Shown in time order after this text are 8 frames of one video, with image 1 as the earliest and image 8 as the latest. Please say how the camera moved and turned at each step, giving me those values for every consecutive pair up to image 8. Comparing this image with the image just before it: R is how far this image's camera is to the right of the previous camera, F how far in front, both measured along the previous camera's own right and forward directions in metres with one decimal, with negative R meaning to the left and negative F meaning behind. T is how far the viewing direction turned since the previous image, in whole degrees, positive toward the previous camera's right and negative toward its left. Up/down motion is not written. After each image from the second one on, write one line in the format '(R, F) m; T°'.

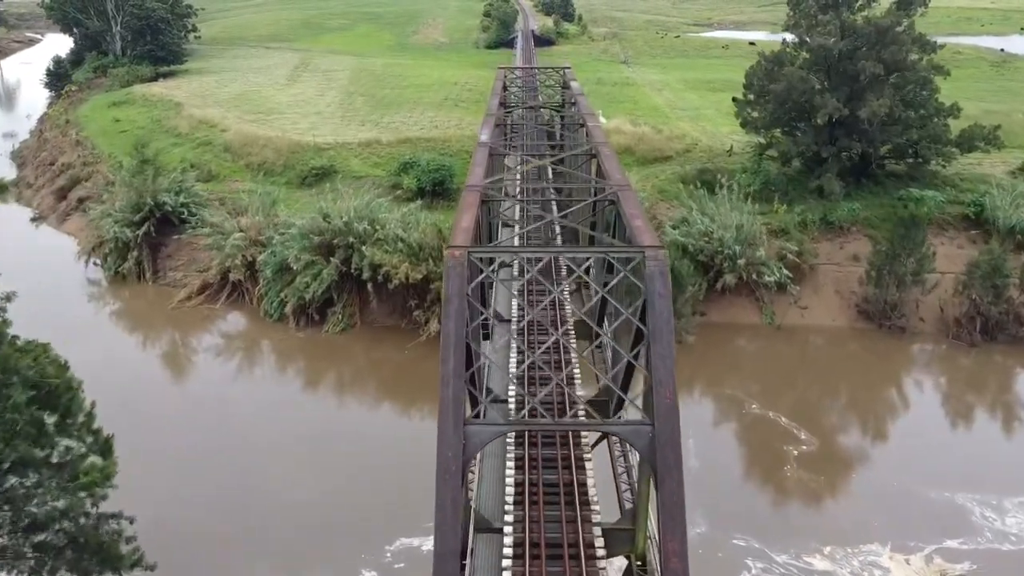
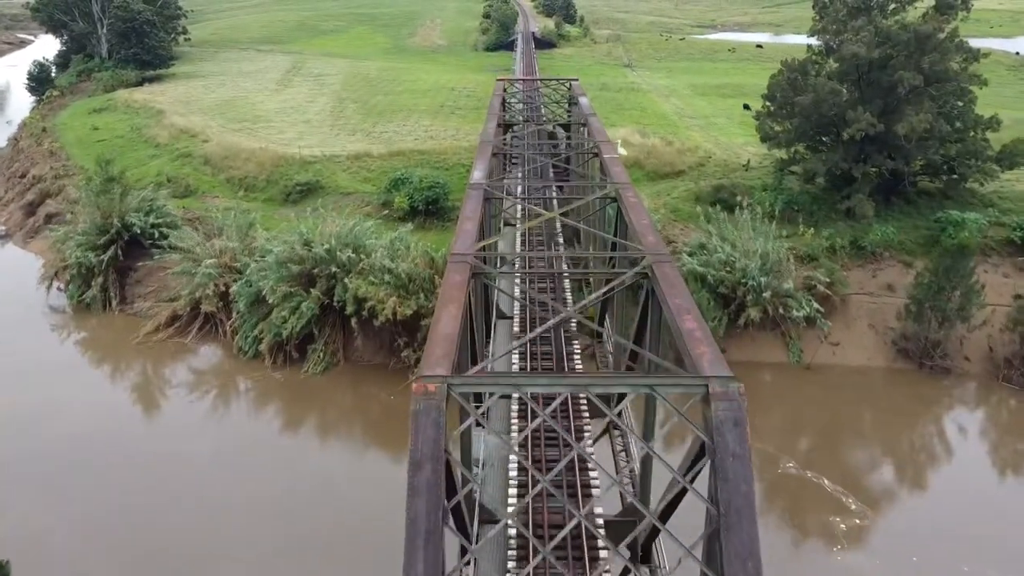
(0.0, +2.4) m; 0°
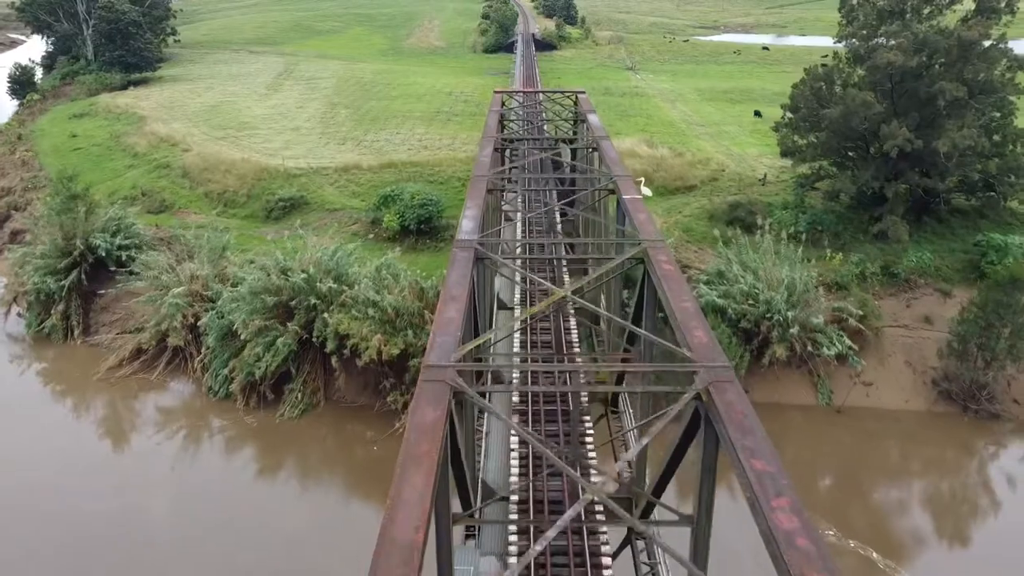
(0.0, +2.2) m; 0°
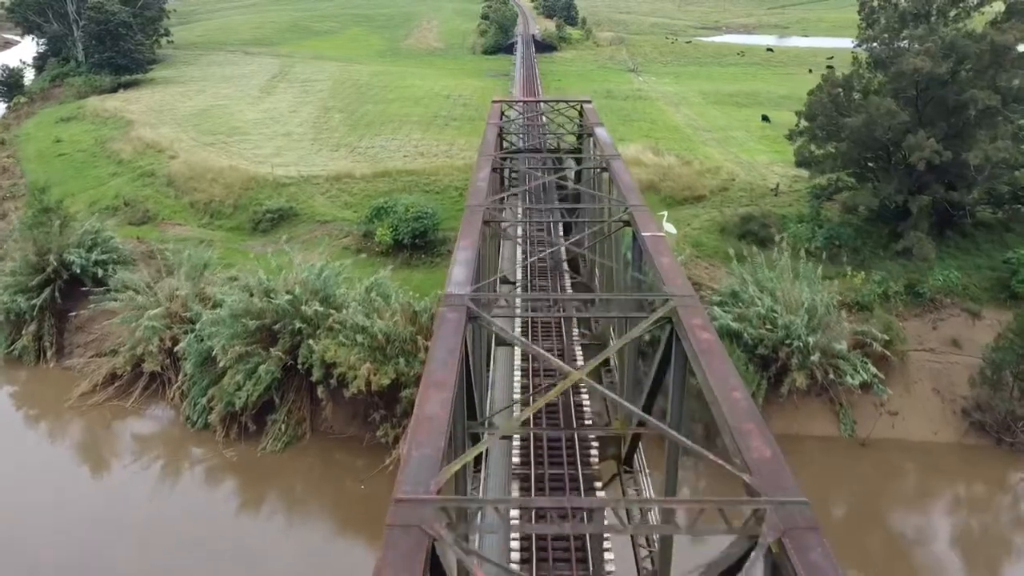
(0.0, +1.4) m; 0°
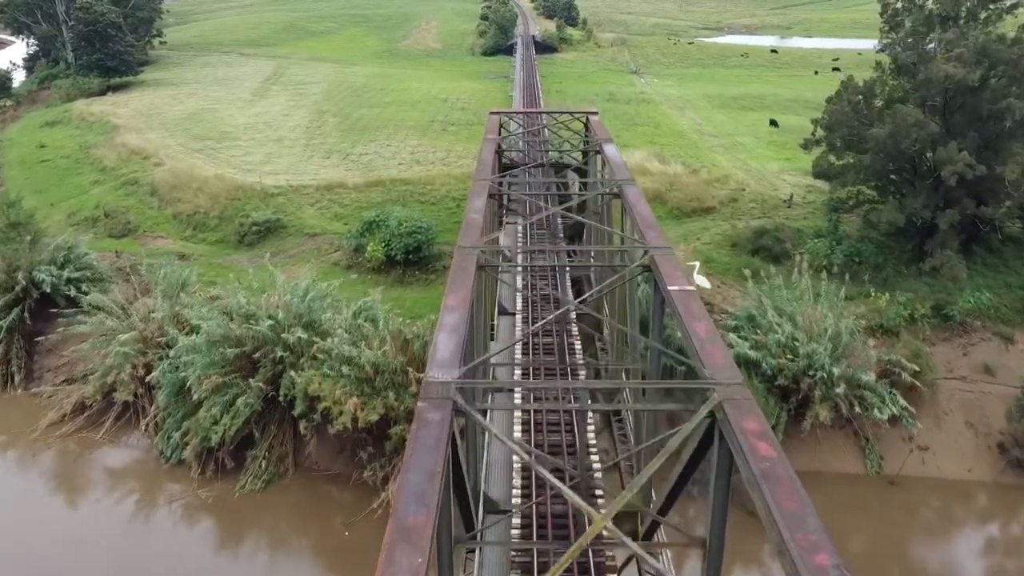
(0.0, +1.4) m; 0°
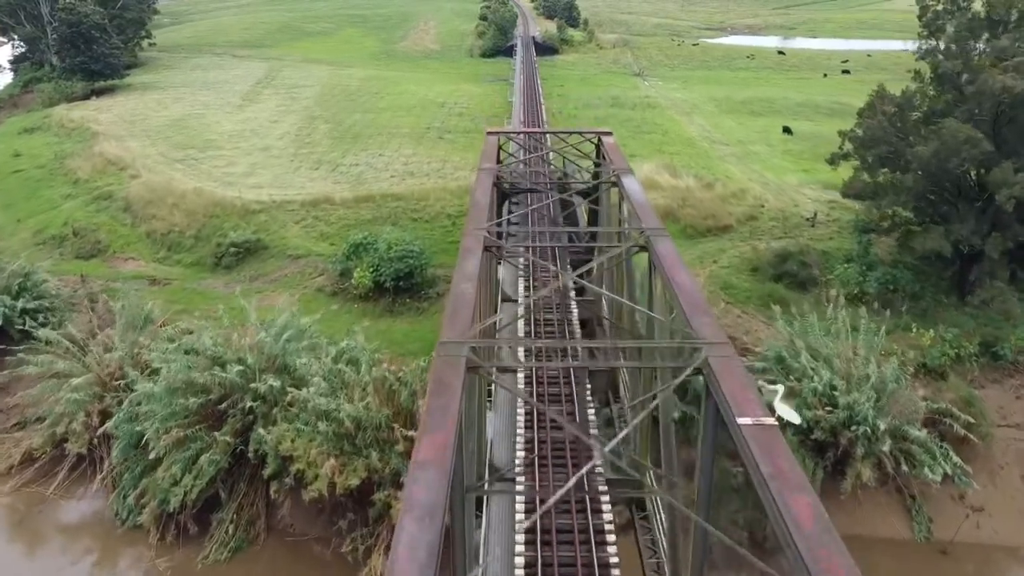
(0.0, +2.0) m; 0°
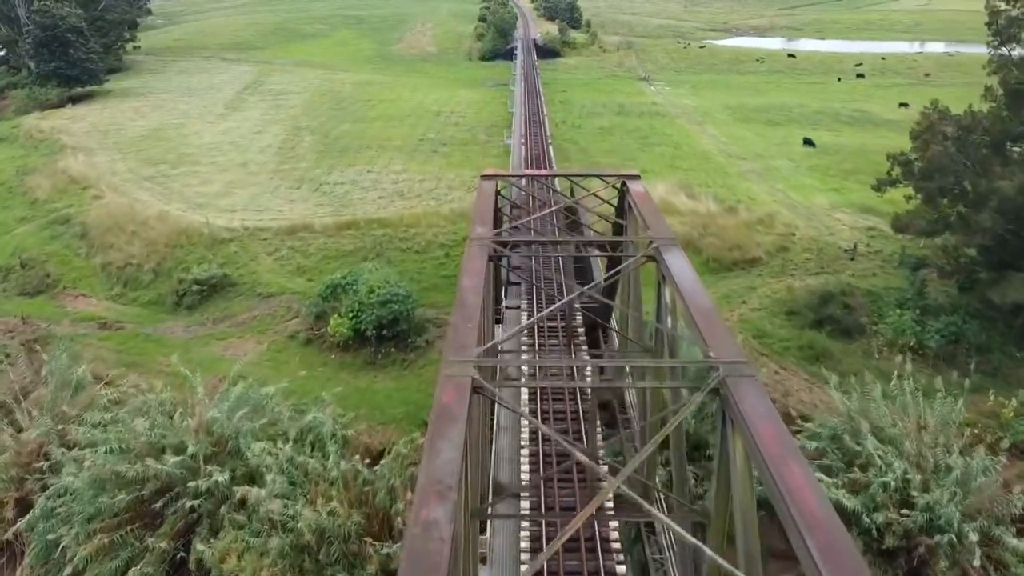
(0.0, +2.8) m; 0°
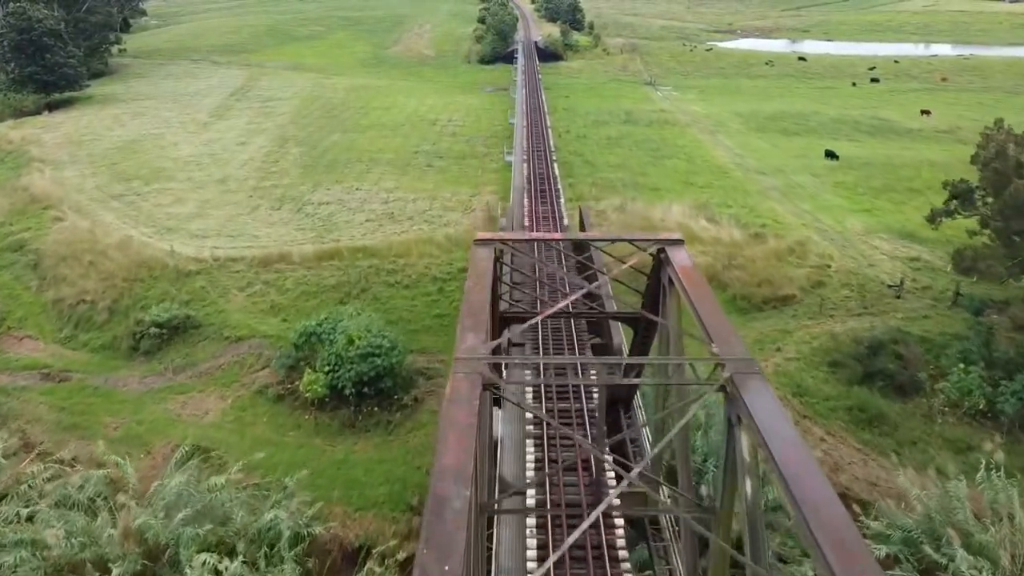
(0.0, +2.5) m; 0°
